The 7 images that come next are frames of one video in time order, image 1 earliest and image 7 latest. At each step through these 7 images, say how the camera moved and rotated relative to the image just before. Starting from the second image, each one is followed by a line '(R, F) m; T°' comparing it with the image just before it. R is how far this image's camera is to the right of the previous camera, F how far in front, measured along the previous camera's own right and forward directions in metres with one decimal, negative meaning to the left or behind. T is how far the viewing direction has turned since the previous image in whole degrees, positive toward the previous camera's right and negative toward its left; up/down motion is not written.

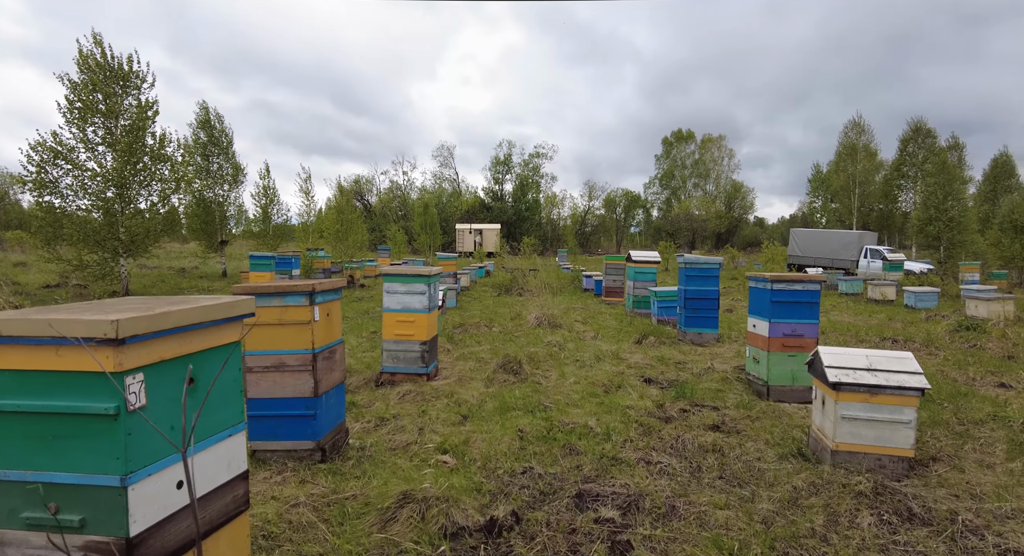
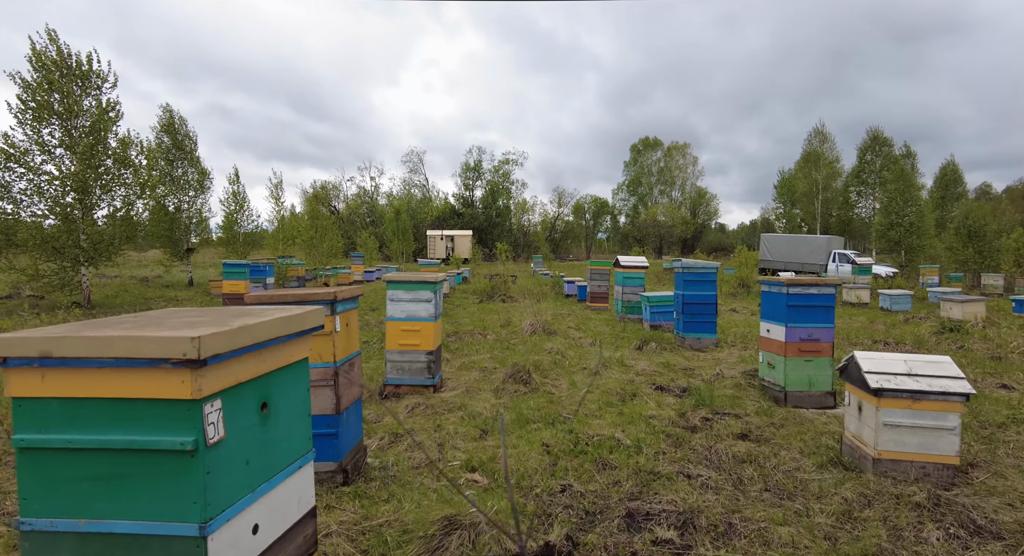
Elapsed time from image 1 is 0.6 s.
(-0.4, +0.2) m; +3°
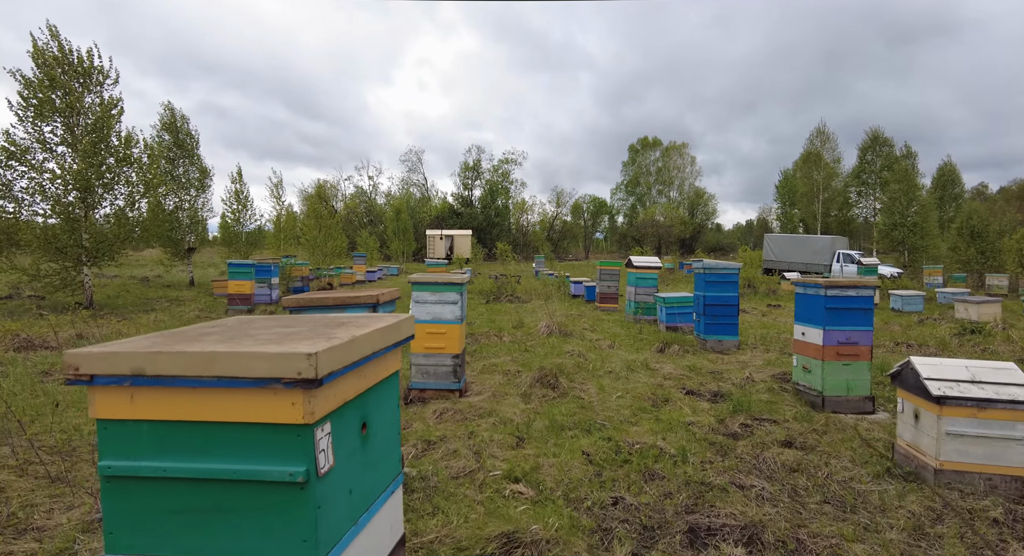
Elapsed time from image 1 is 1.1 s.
(-0.3, +0.2) m; 0°
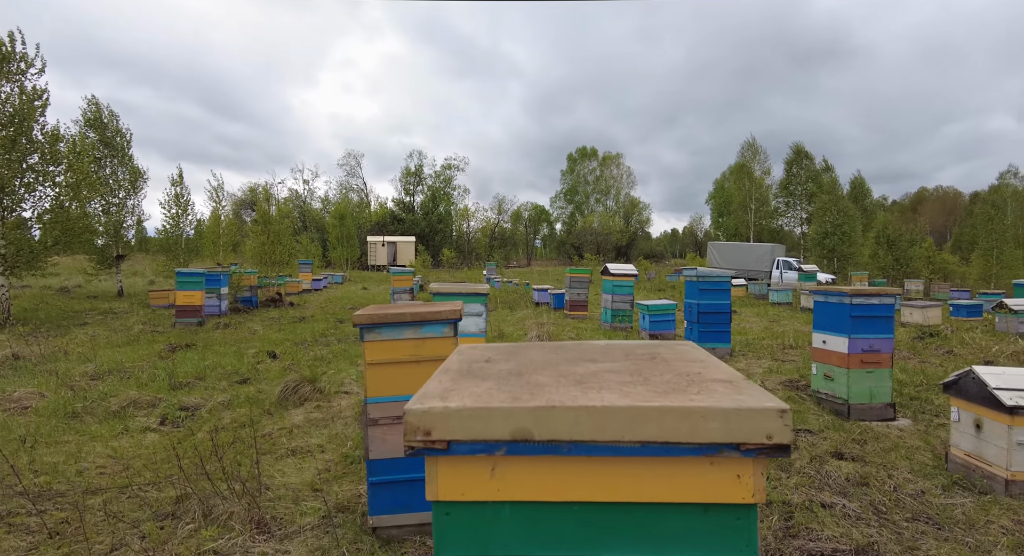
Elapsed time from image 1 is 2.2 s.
(-0.8, +0.3) m; +6°
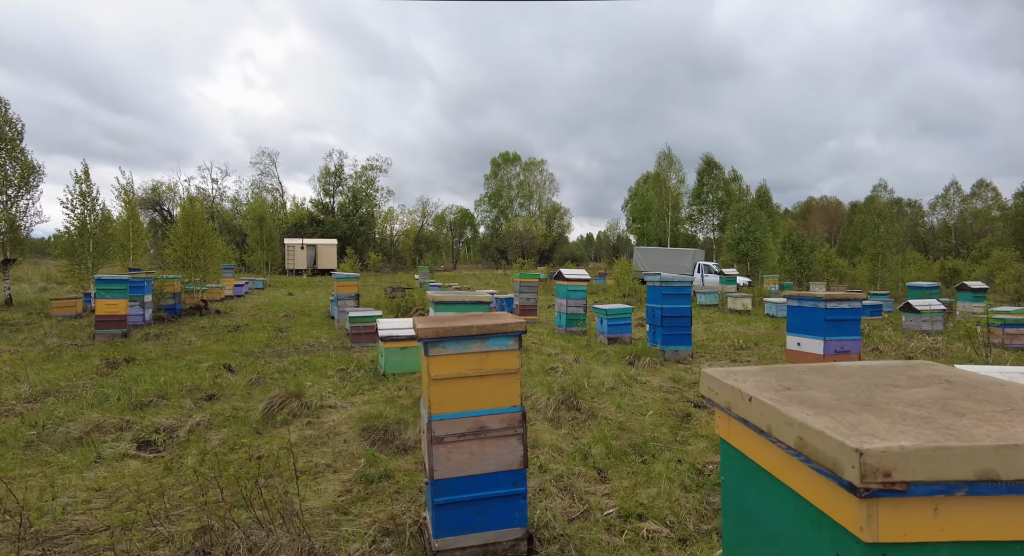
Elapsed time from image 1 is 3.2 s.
(-0.8, +0.1) m; +8°
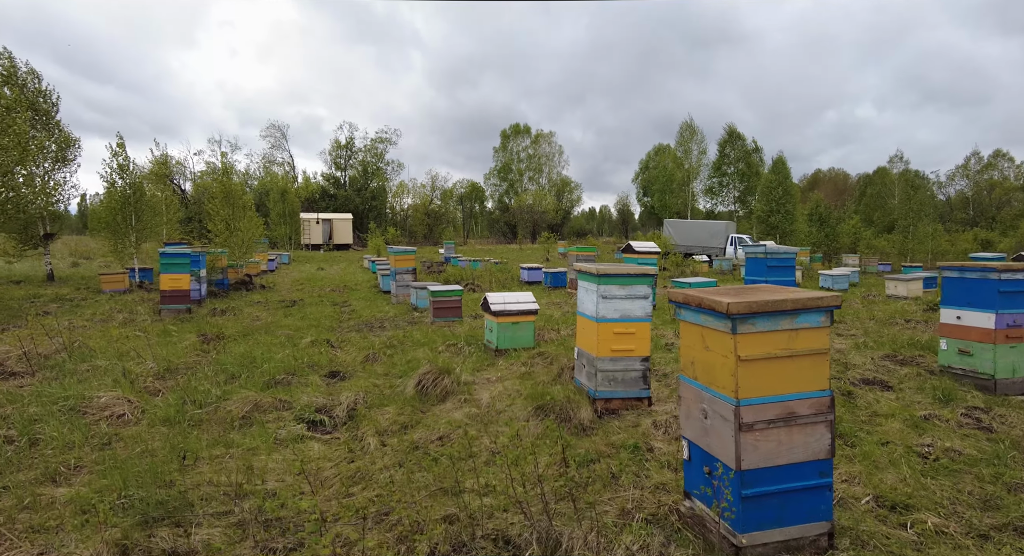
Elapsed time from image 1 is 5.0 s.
(-1.4, +0.3) m; -1°
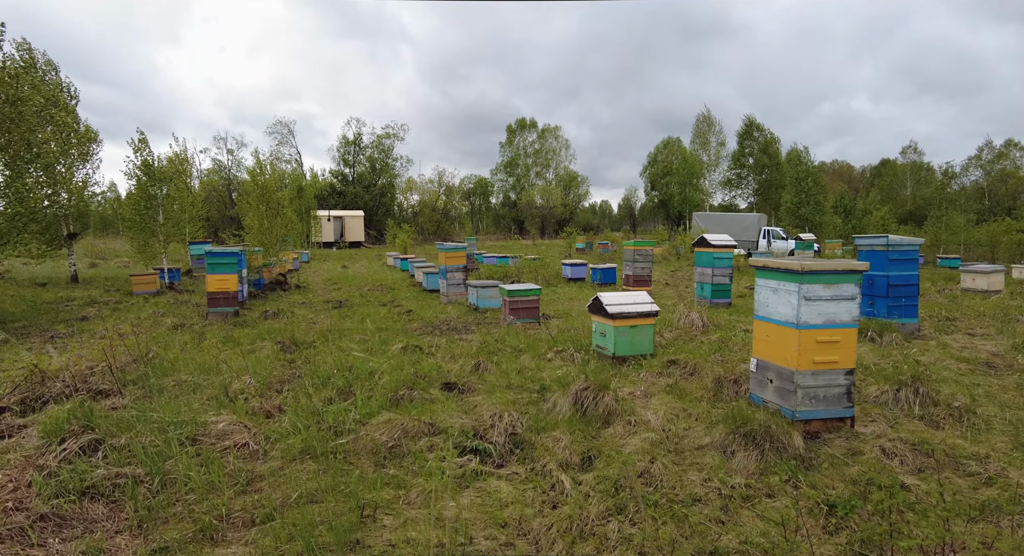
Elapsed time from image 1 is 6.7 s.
(-1.3, +0.8) m; 0°
